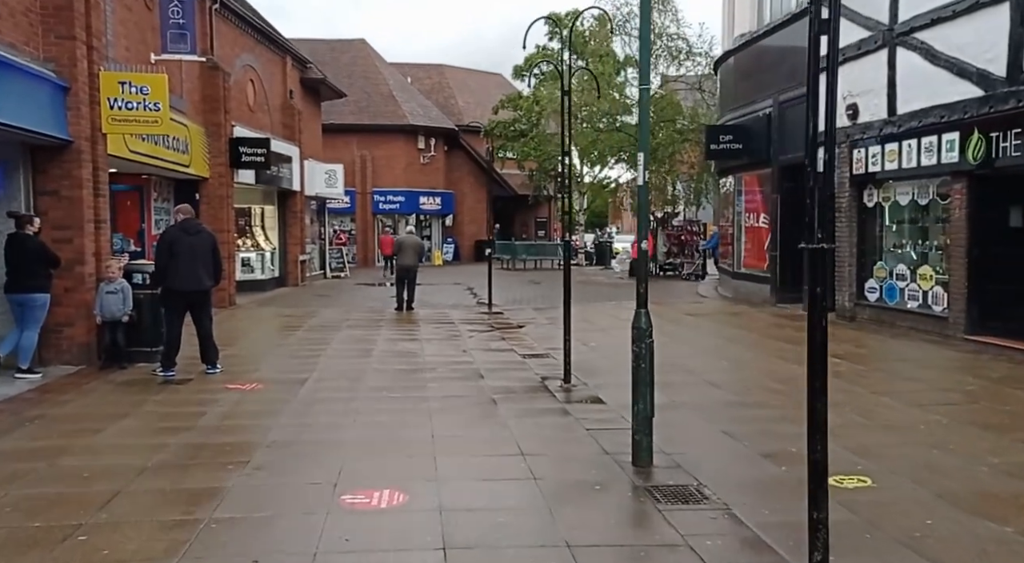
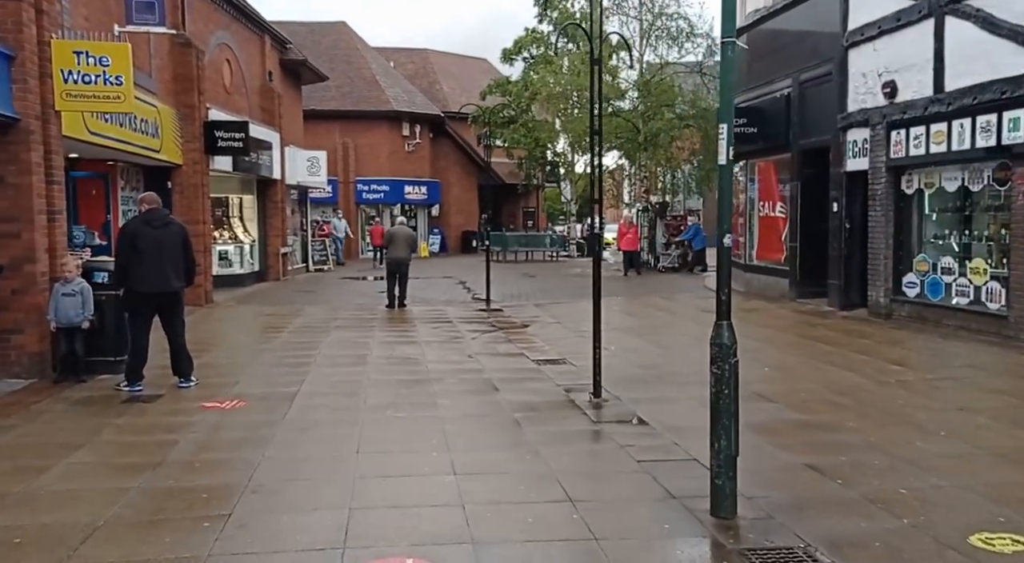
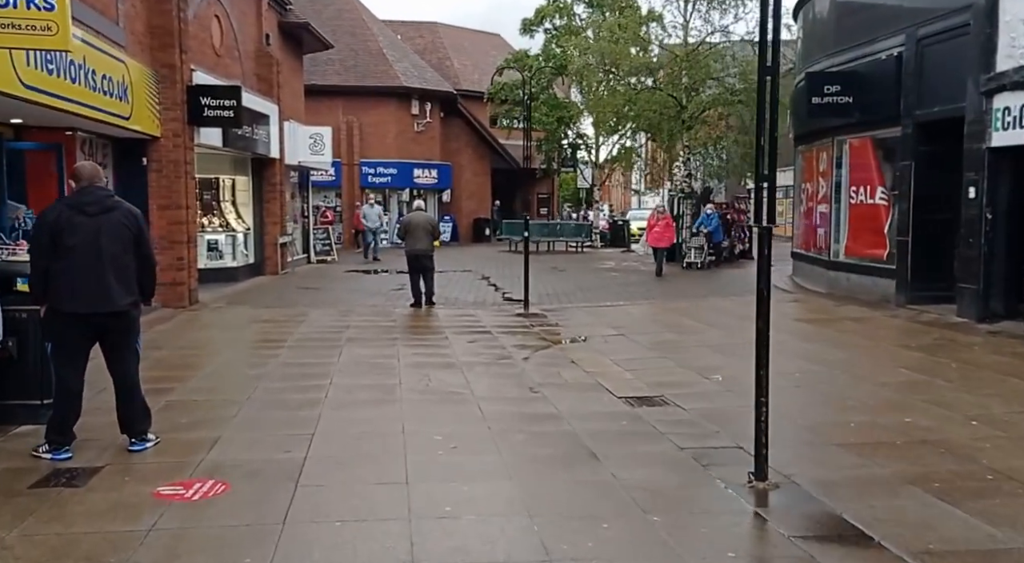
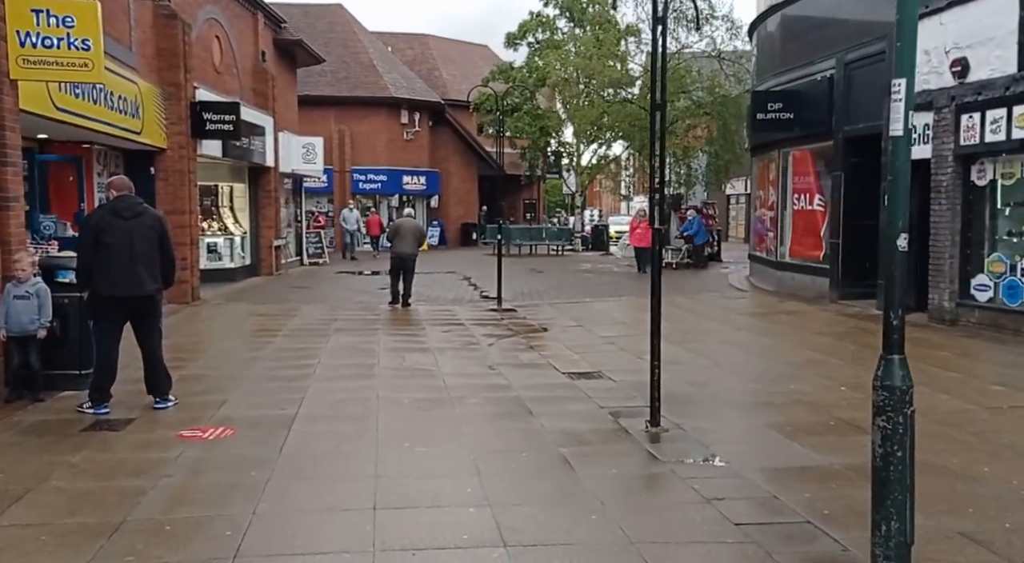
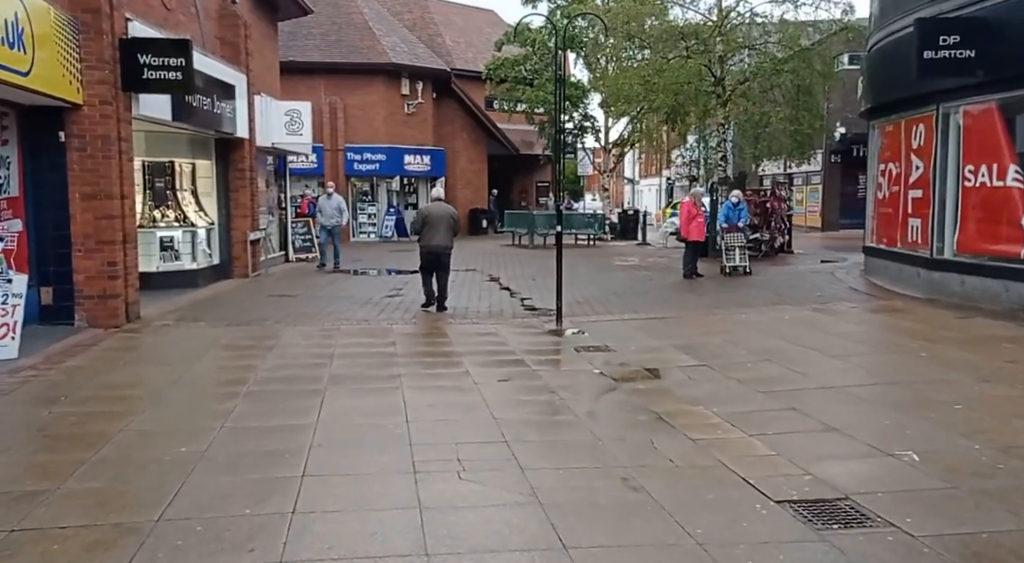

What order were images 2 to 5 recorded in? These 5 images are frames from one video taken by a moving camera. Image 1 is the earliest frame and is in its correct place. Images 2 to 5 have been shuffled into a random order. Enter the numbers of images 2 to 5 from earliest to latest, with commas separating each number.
2, 4, 3, 5
